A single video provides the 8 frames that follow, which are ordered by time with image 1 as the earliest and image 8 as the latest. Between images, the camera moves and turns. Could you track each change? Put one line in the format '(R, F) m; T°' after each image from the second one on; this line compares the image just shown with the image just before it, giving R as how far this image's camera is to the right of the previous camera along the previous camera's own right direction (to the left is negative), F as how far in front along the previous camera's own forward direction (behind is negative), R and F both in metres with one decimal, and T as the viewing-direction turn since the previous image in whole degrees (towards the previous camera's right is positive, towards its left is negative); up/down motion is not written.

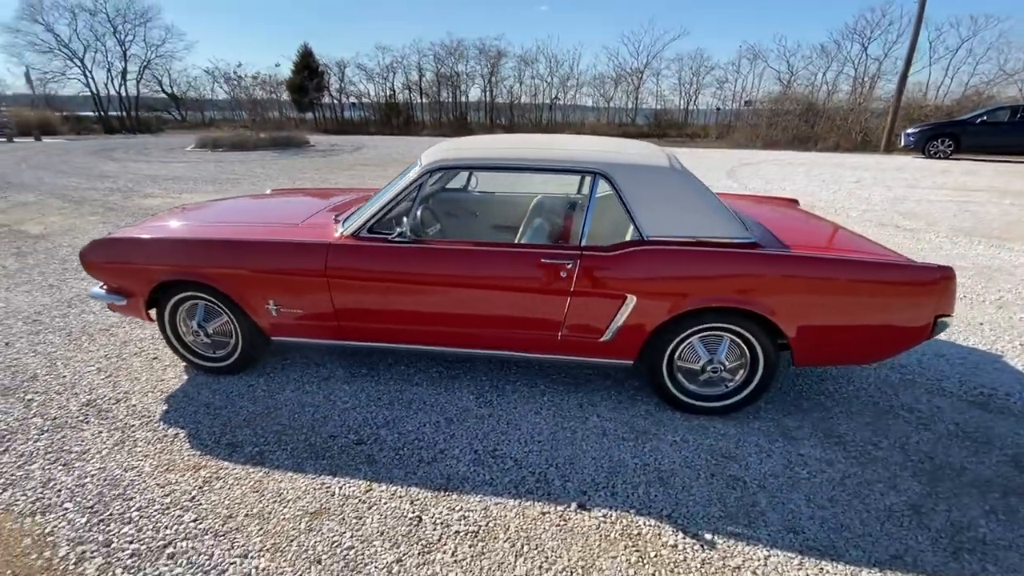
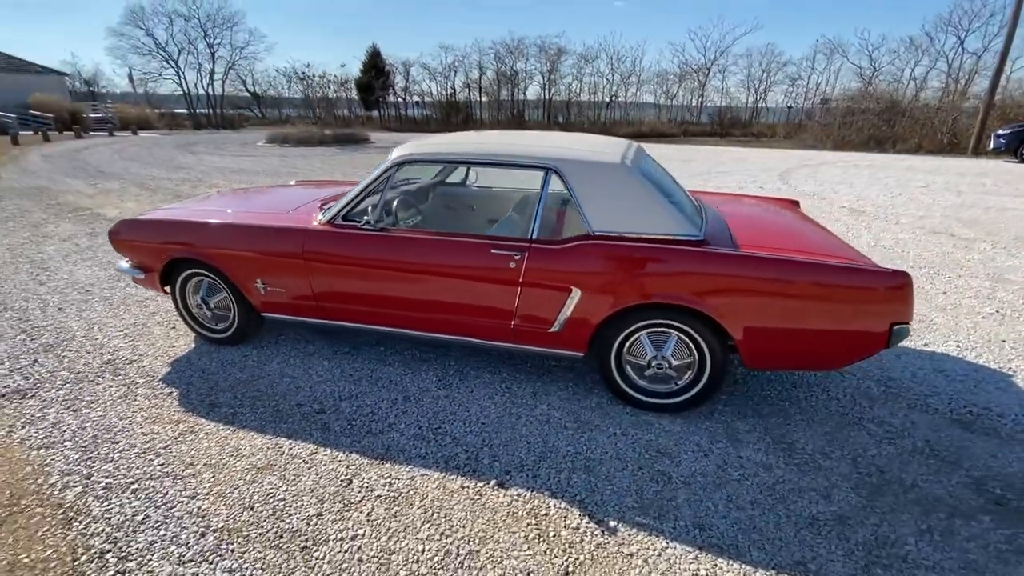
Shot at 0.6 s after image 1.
(+0.6, -0.1) m; -7°
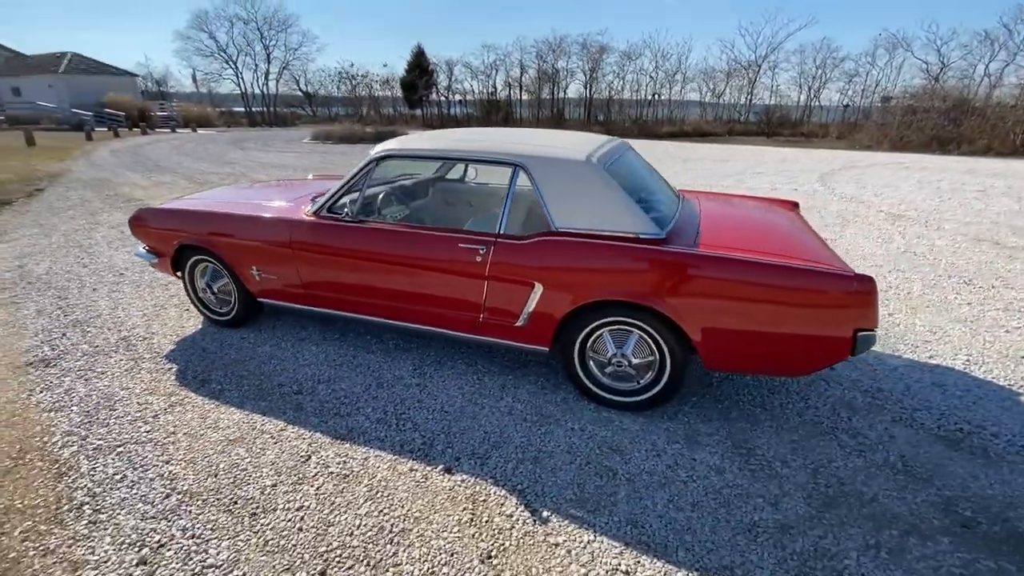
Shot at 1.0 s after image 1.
(+0.4, 0.0) m; -5°
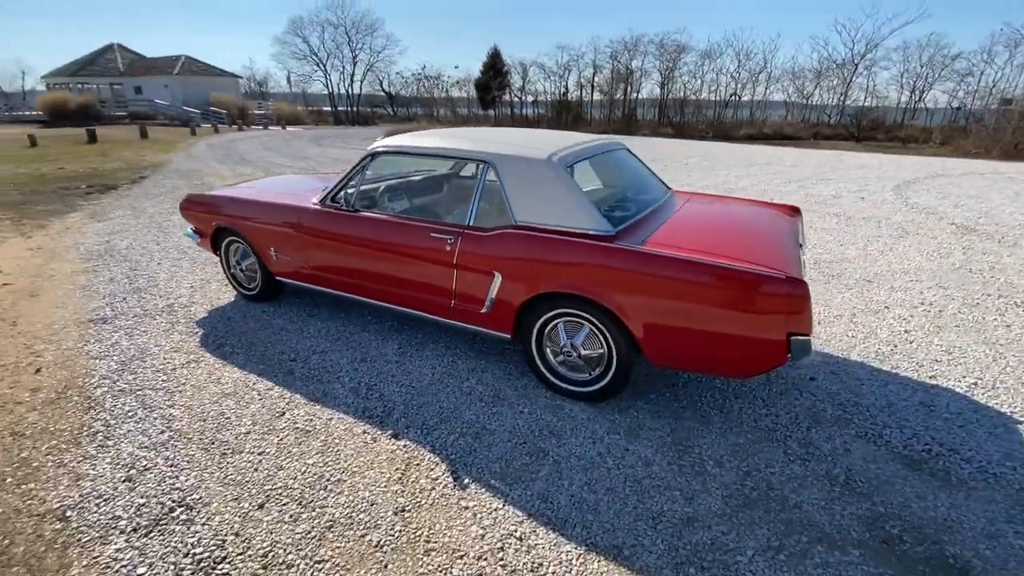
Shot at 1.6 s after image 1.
(+0.6, -0.1) m; -8°
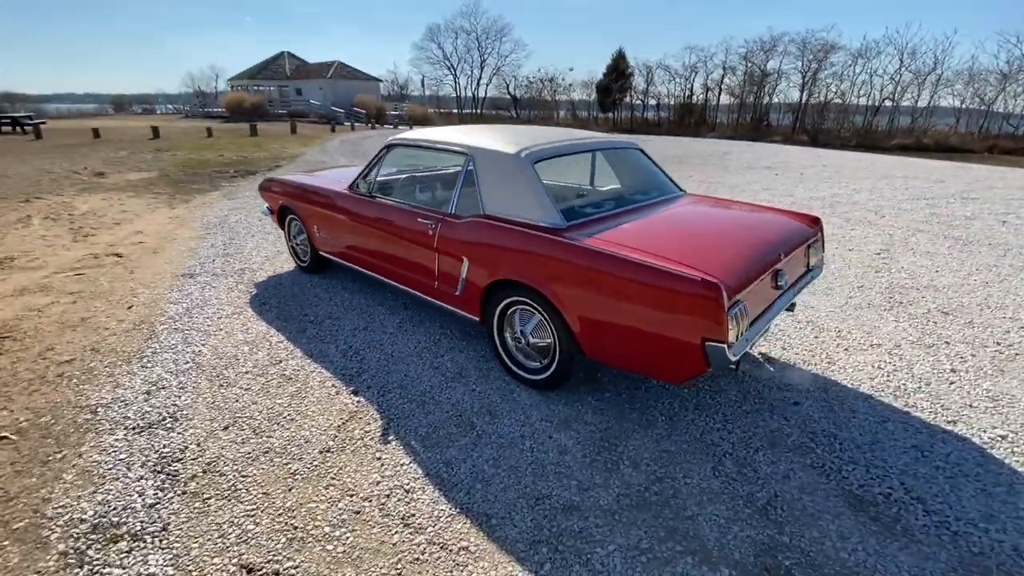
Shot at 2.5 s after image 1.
(+0.9, -0.1) m; -13°
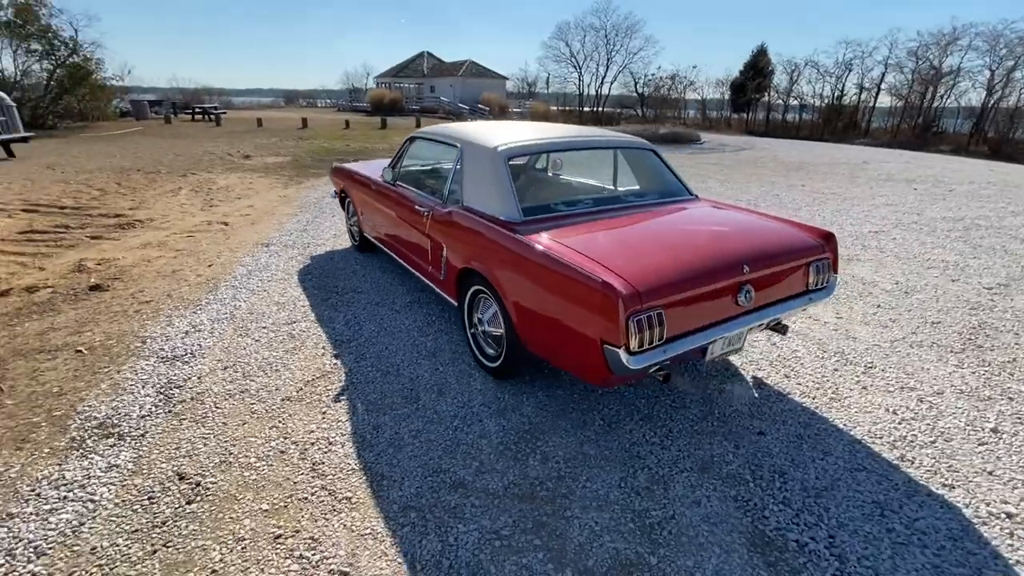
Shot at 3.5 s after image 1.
(+0.9, 0.0) m; -14°
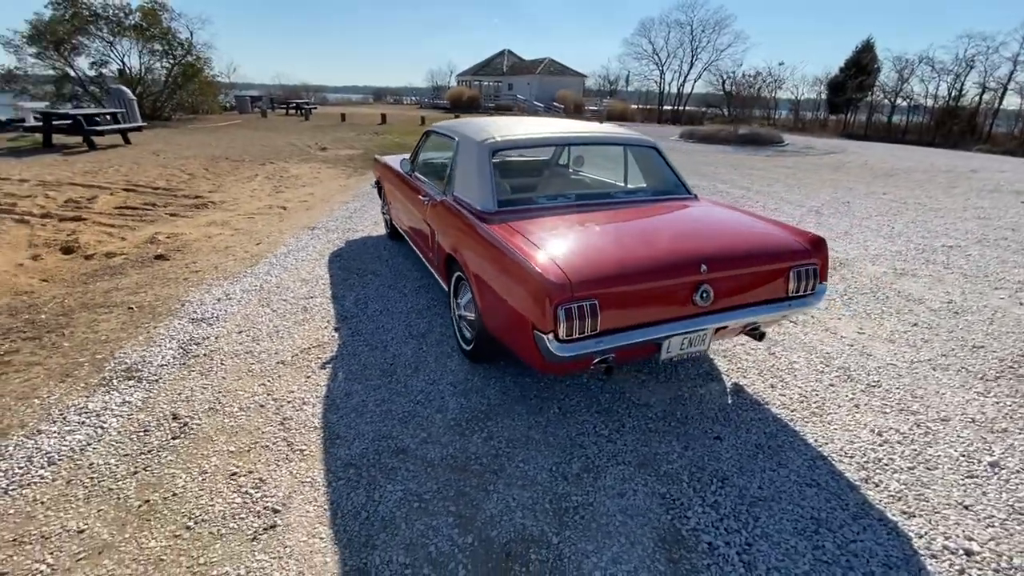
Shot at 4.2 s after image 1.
(+0.6, -0.1) m; -9°
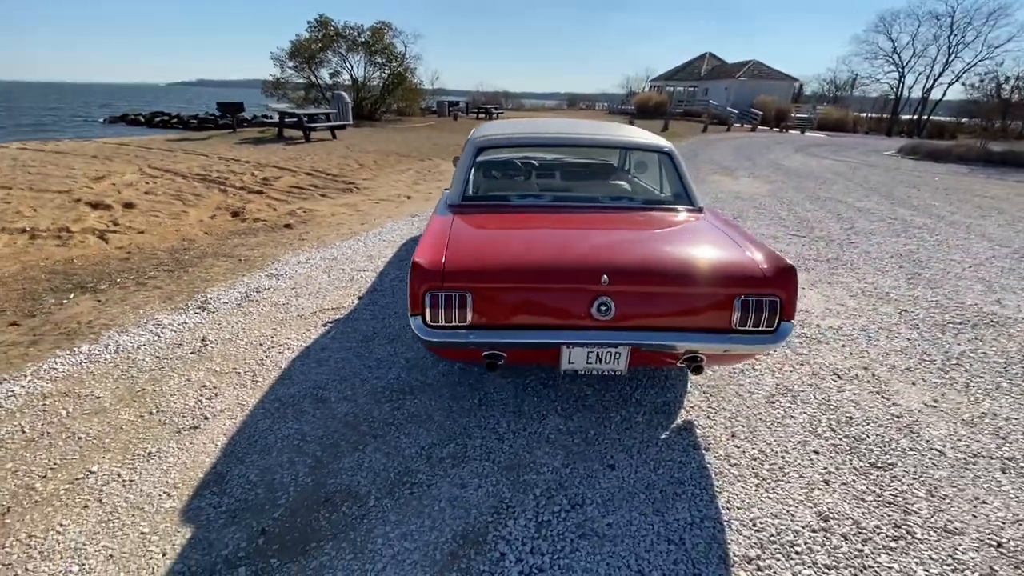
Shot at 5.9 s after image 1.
(+1.3, +0.2) m; -21°
